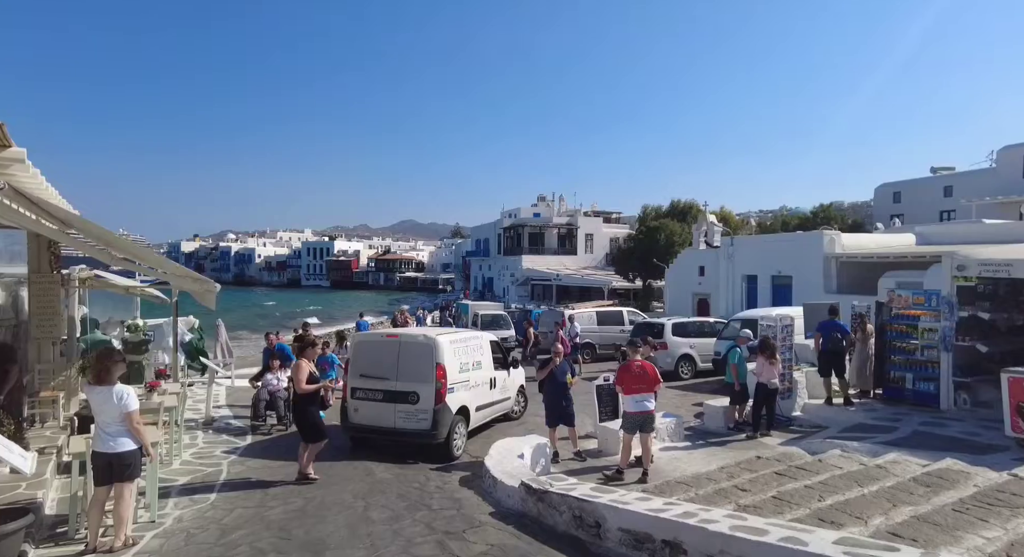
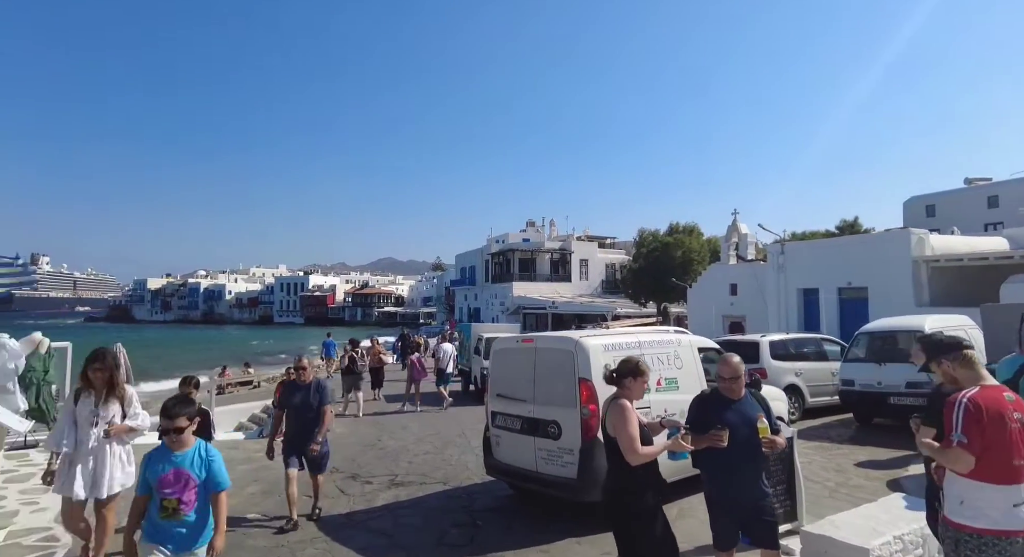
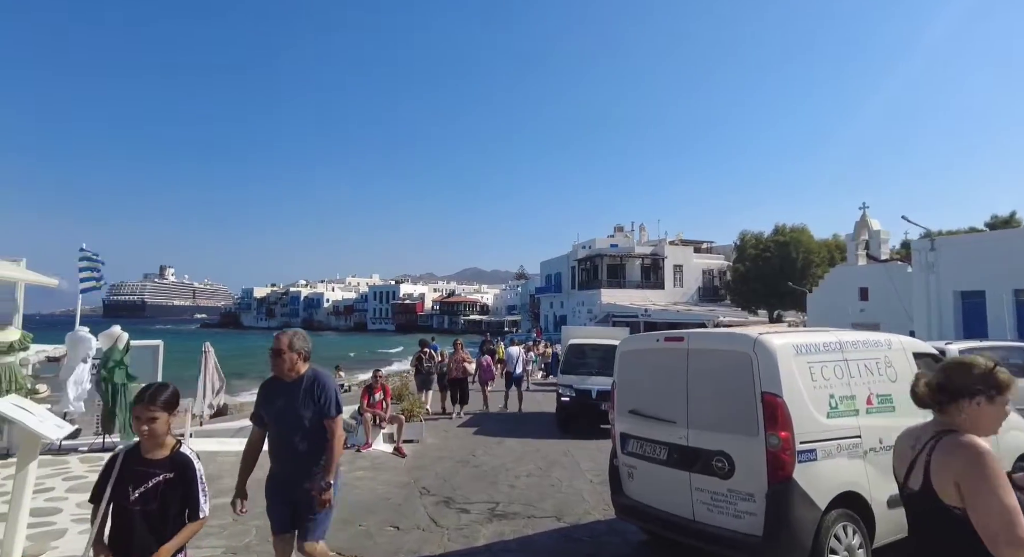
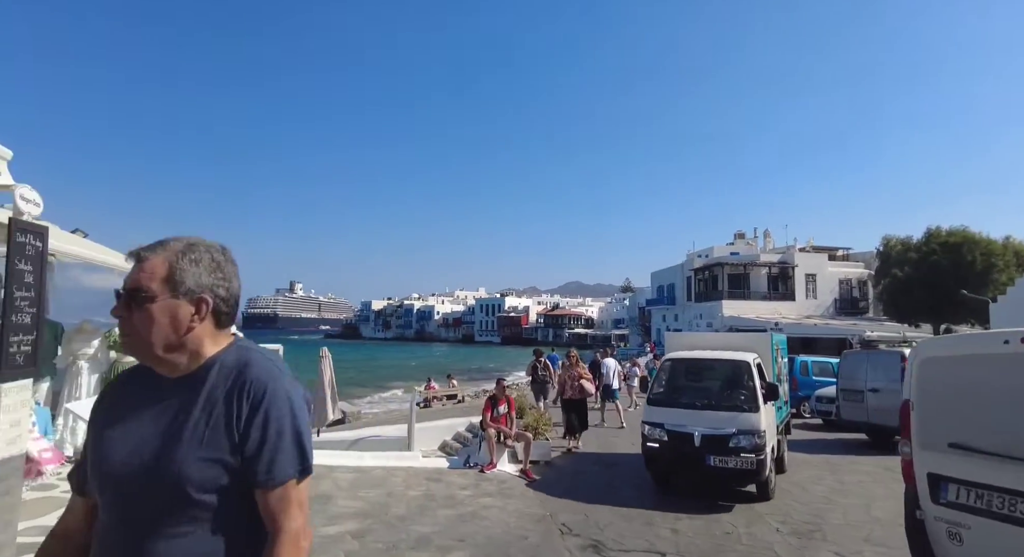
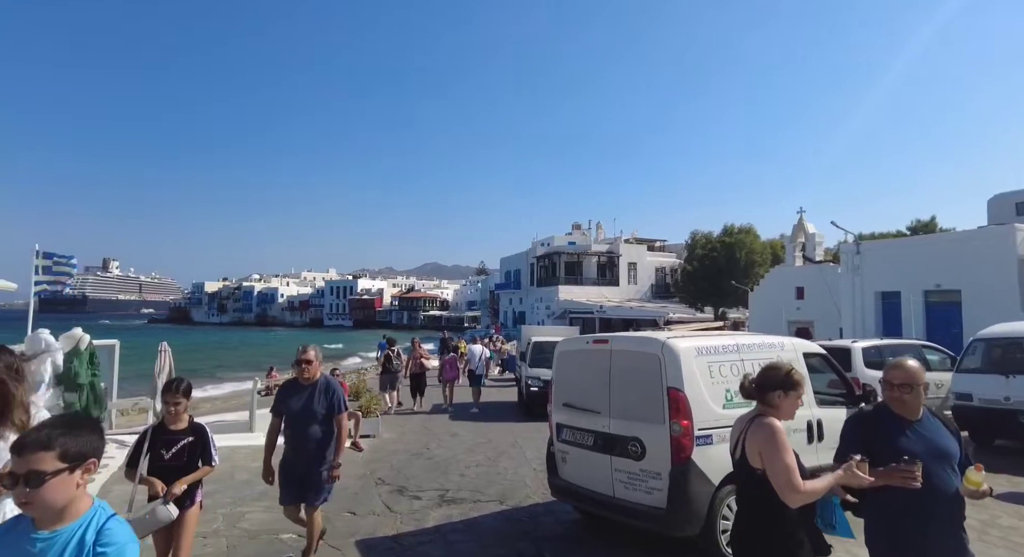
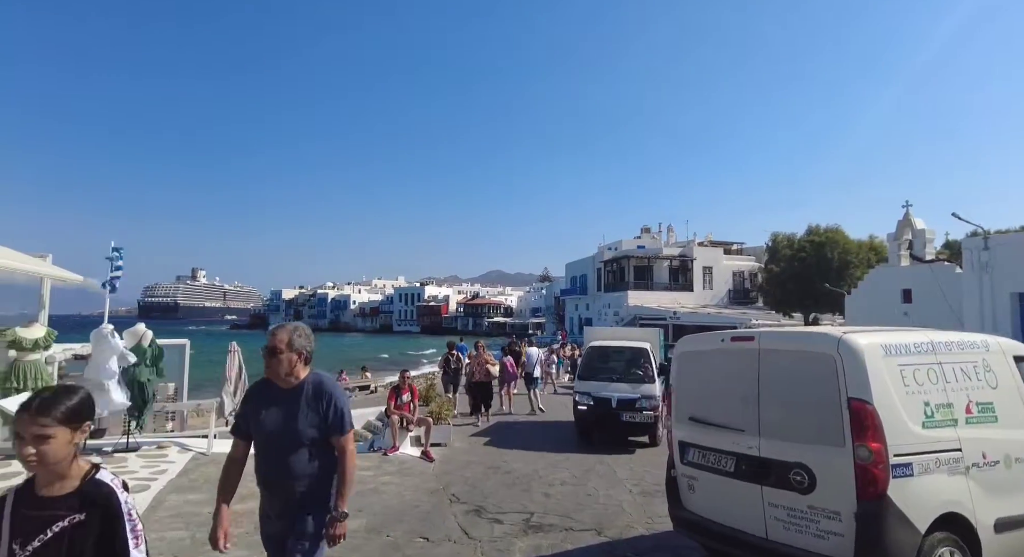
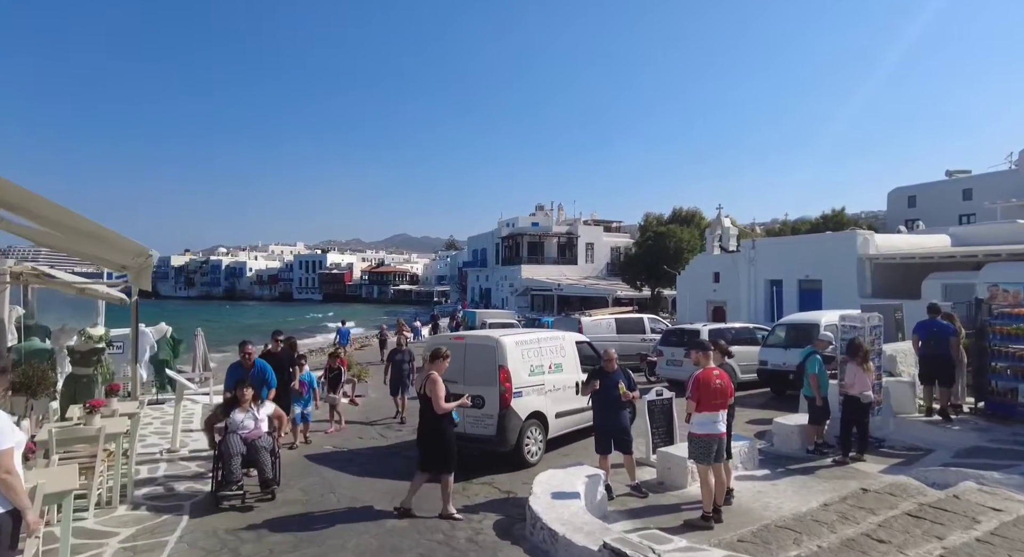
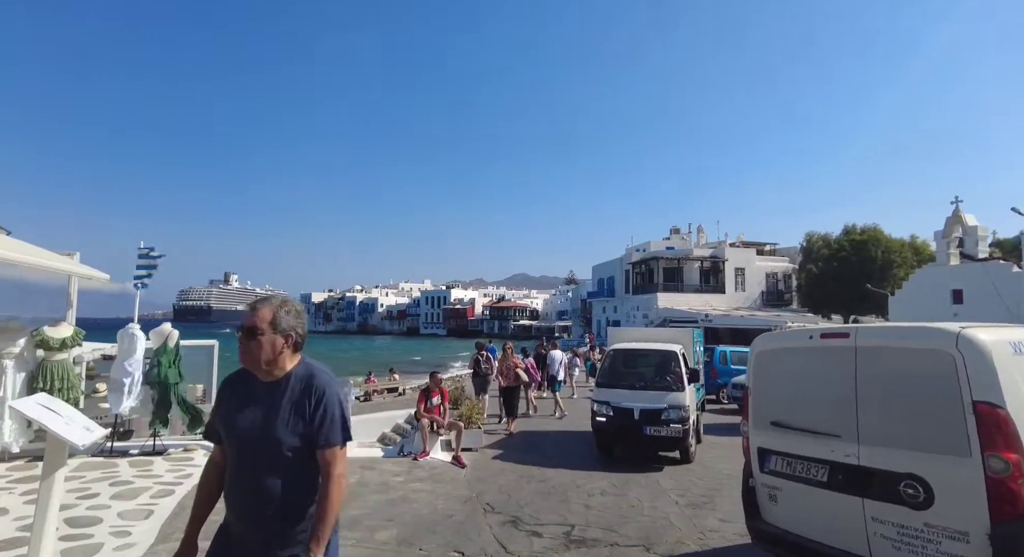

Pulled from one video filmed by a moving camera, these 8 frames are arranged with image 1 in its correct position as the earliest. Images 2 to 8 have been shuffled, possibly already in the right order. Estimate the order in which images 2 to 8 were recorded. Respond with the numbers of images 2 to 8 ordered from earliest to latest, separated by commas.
7, 2, 5, 3, 6, 8, 4
